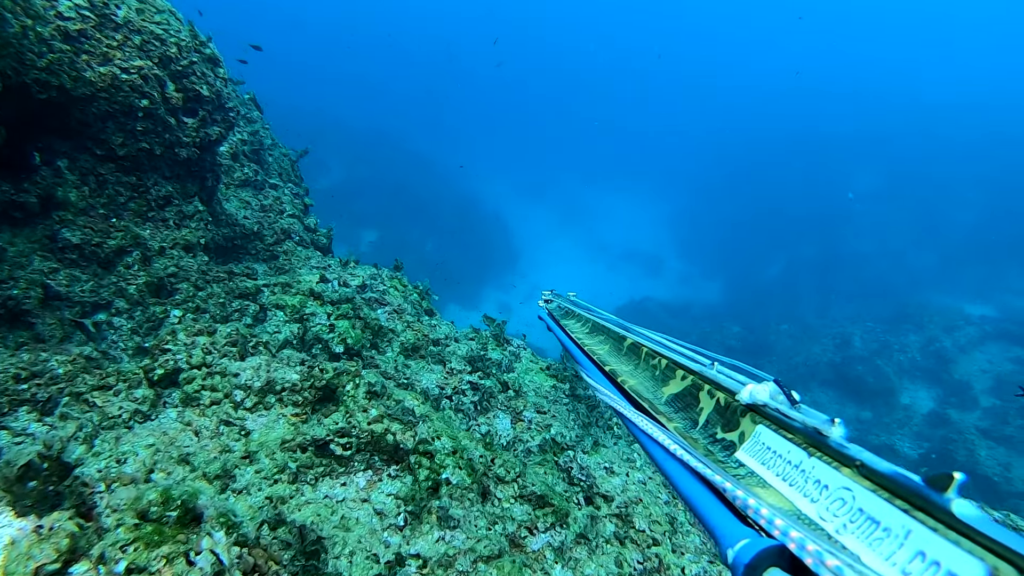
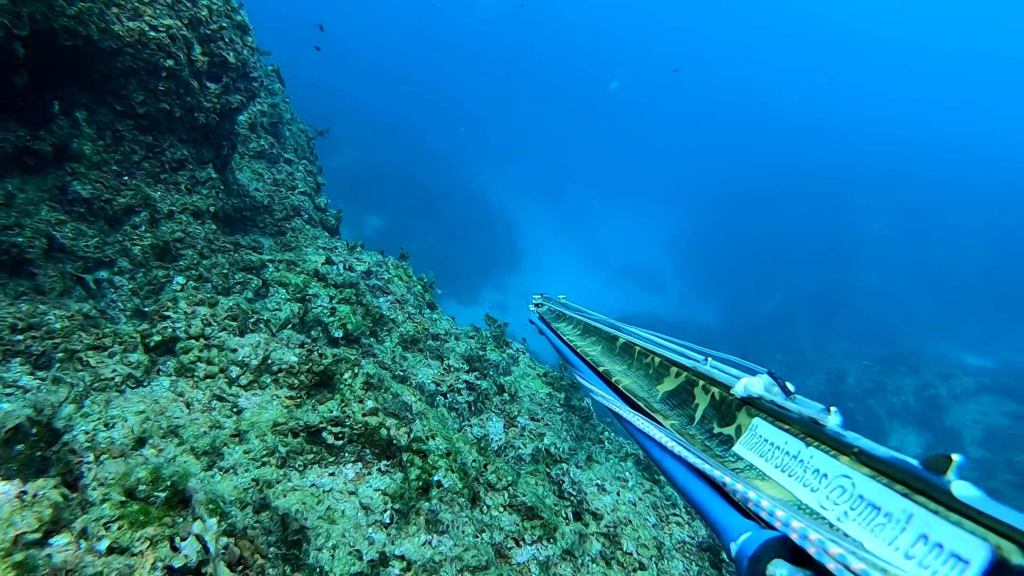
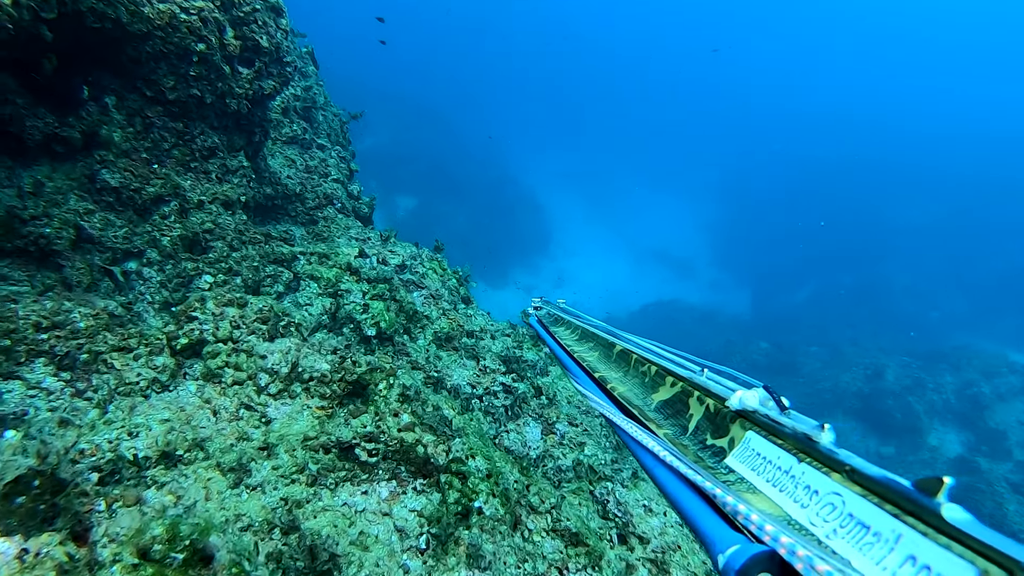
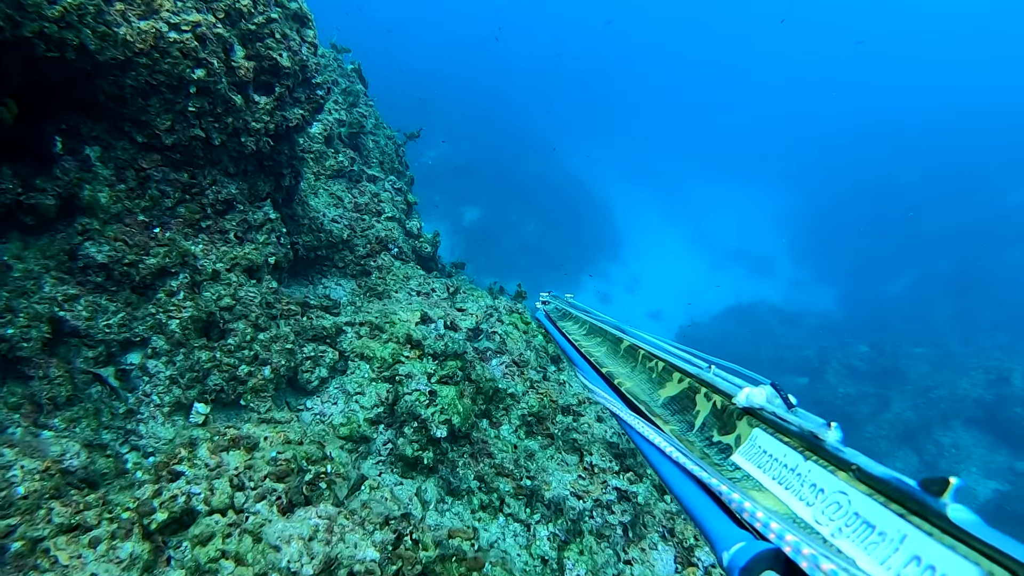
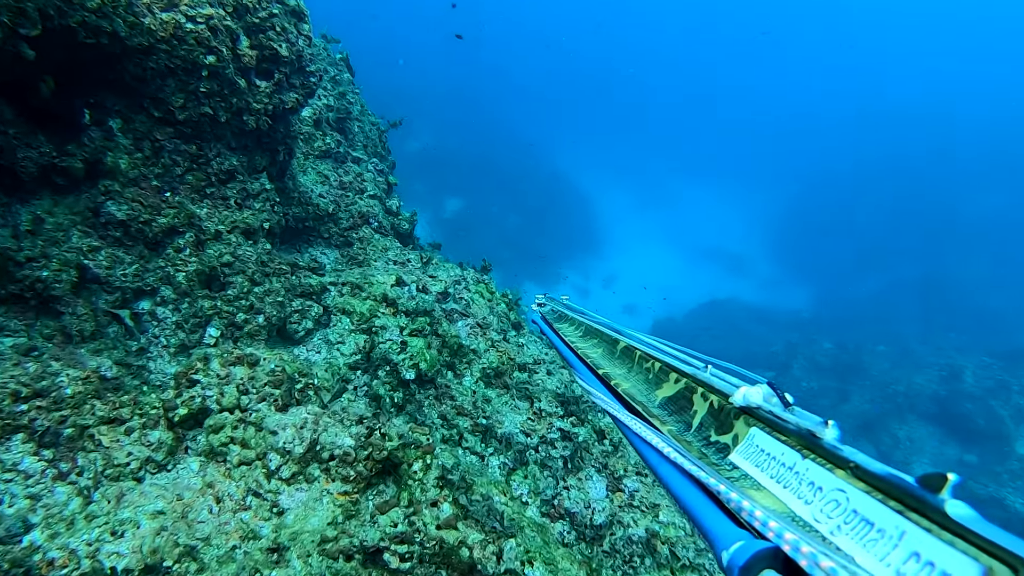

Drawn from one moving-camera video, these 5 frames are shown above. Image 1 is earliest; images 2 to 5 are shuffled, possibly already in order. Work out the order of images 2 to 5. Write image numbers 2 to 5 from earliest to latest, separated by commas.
2, 3, 5, 4
